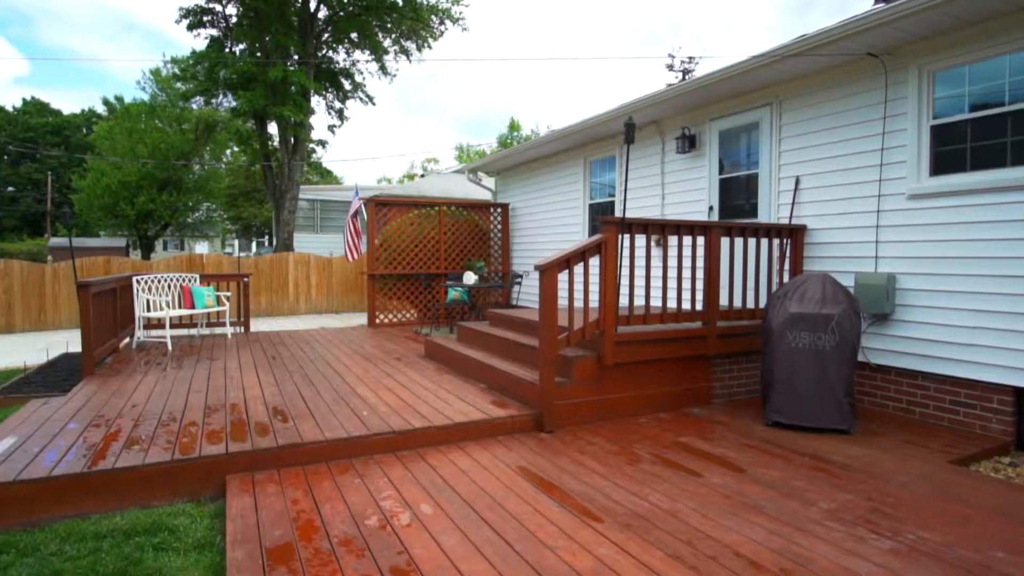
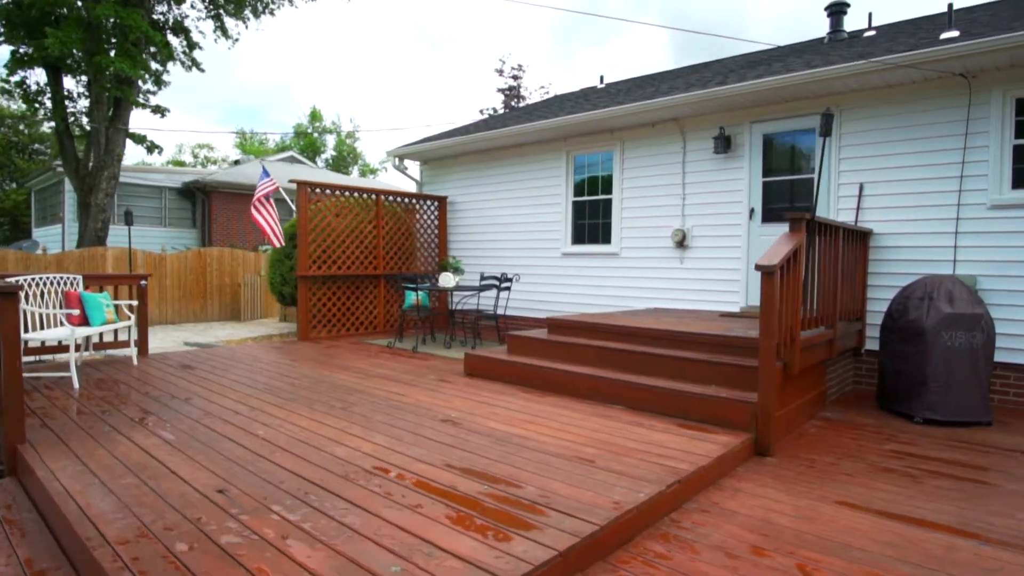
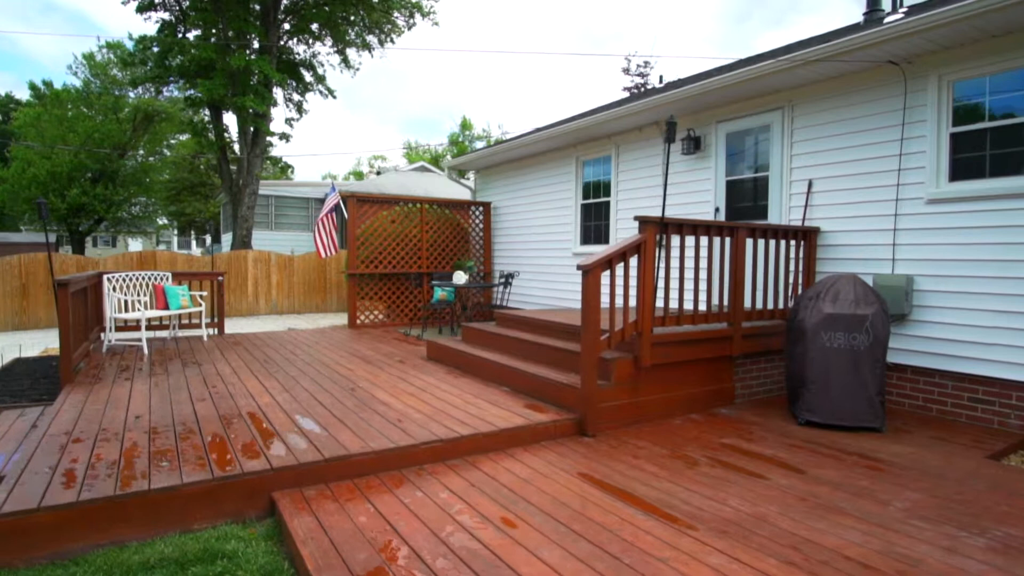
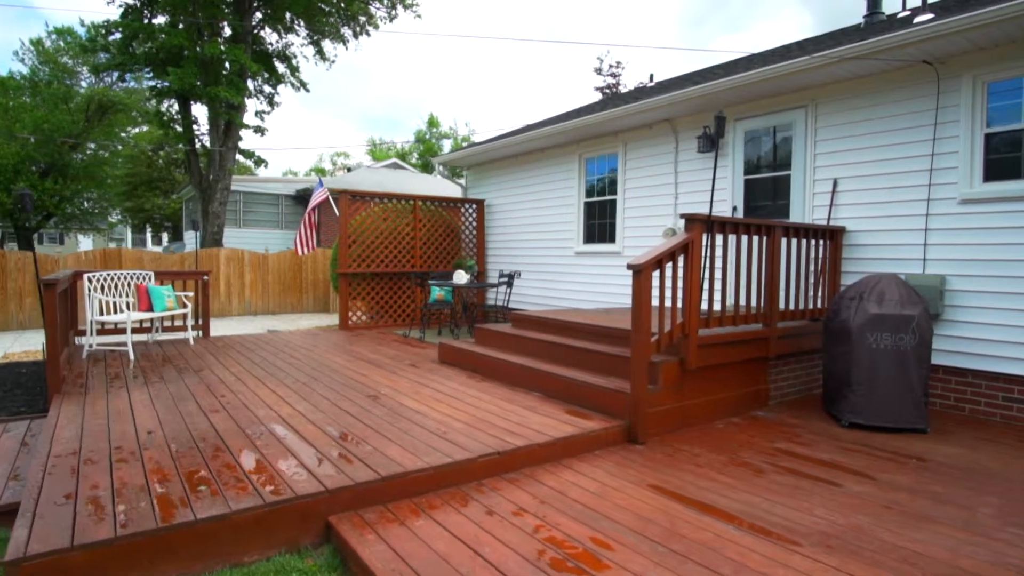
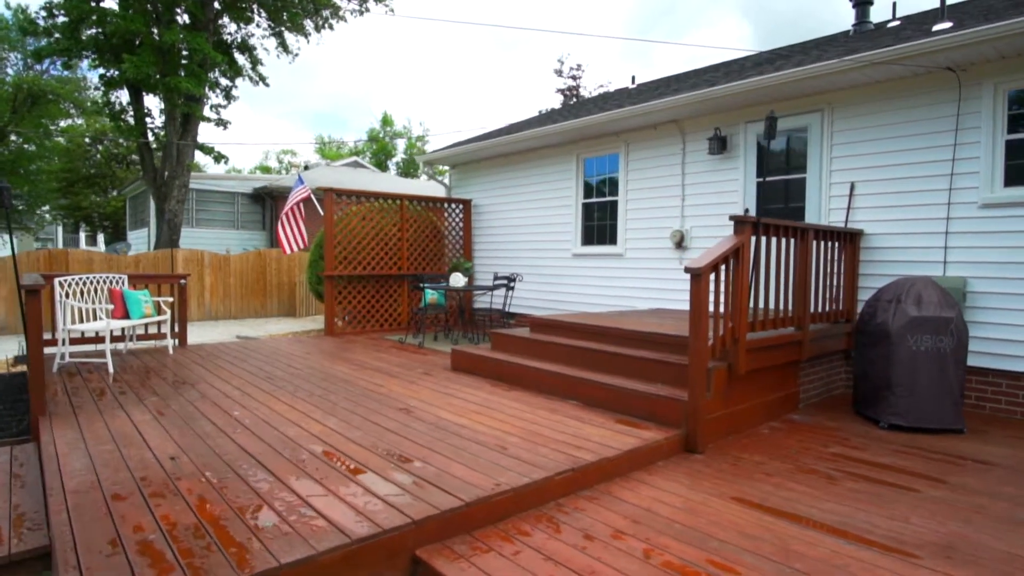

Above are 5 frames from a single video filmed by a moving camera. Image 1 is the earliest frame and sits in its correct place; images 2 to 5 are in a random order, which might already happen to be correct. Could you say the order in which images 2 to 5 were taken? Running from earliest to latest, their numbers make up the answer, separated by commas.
3, 4, 5, 2
